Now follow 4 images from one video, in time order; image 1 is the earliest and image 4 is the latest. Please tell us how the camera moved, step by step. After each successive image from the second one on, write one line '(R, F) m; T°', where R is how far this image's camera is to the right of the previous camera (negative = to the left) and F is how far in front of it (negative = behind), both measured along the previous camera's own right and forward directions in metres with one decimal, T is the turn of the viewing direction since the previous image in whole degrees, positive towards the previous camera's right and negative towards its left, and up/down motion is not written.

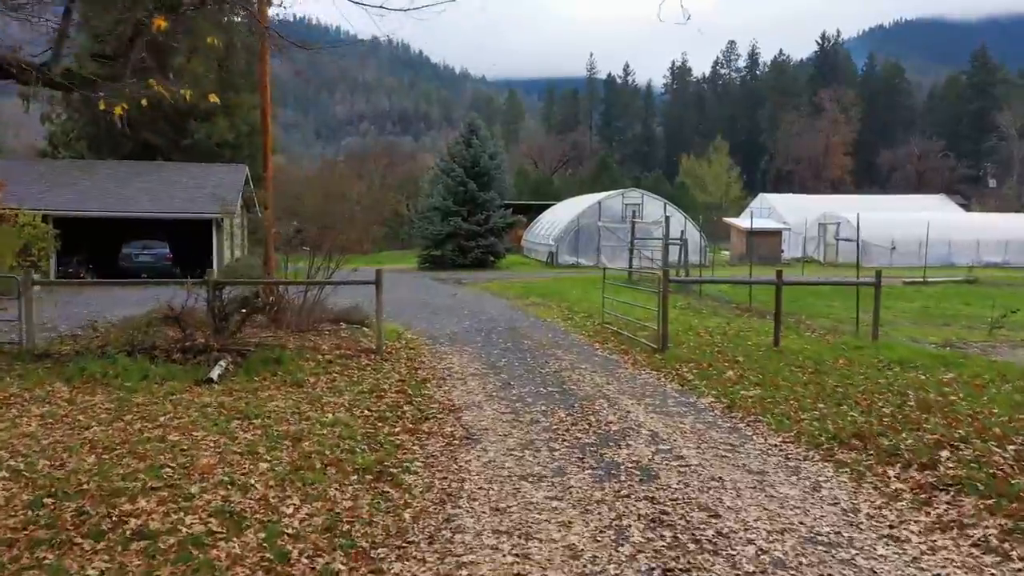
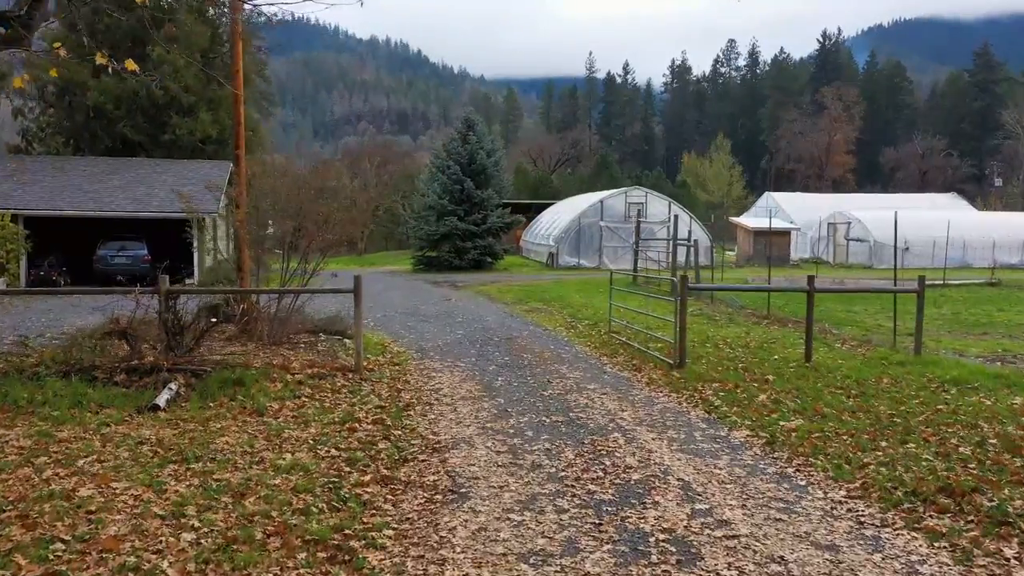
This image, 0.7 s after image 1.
(0.0, +1.3) m; 0°
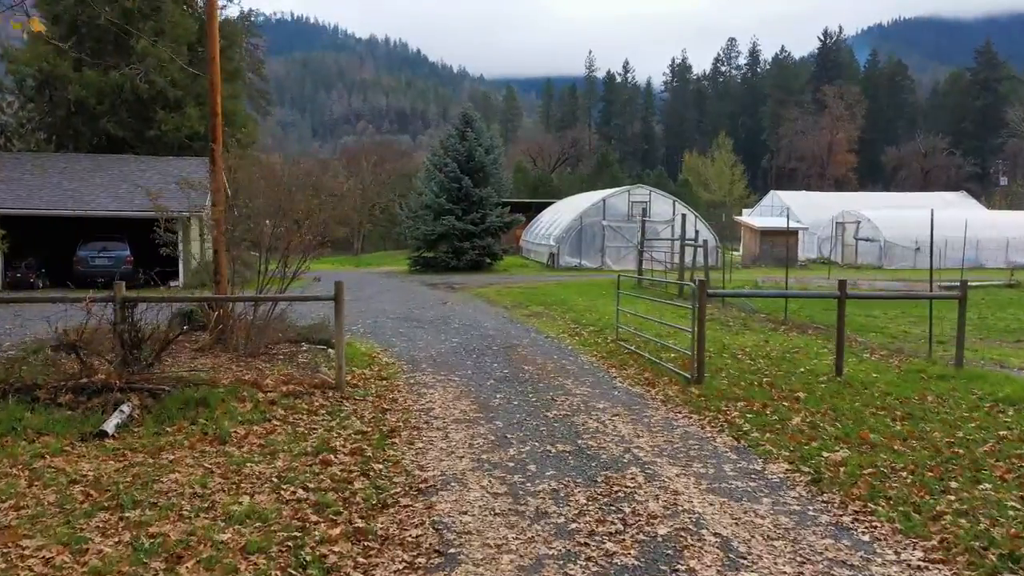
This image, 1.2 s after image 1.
(0.0, +1.0) m; 0°
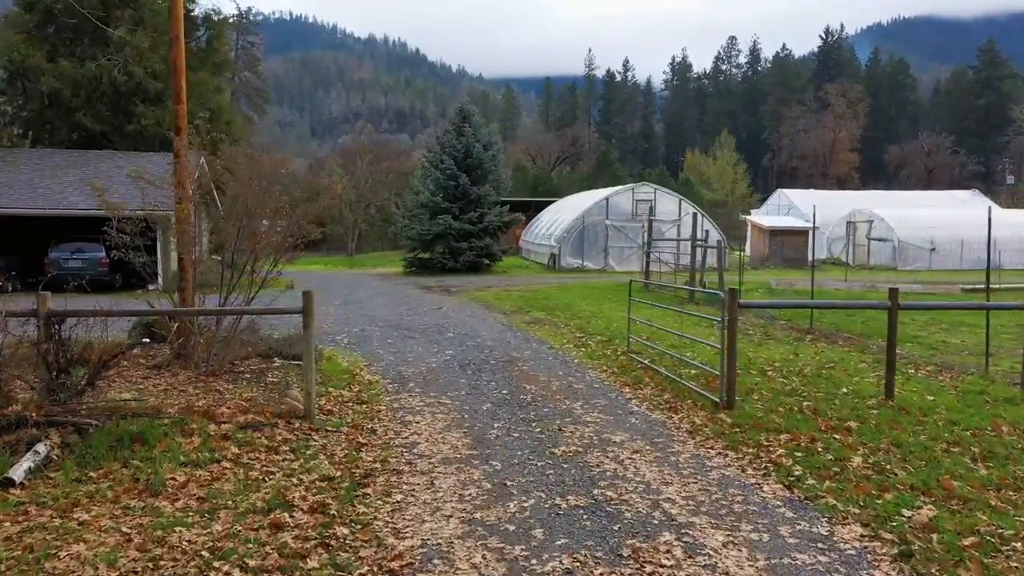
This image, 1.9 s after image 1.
(0.0, +1.2) m; 0°
